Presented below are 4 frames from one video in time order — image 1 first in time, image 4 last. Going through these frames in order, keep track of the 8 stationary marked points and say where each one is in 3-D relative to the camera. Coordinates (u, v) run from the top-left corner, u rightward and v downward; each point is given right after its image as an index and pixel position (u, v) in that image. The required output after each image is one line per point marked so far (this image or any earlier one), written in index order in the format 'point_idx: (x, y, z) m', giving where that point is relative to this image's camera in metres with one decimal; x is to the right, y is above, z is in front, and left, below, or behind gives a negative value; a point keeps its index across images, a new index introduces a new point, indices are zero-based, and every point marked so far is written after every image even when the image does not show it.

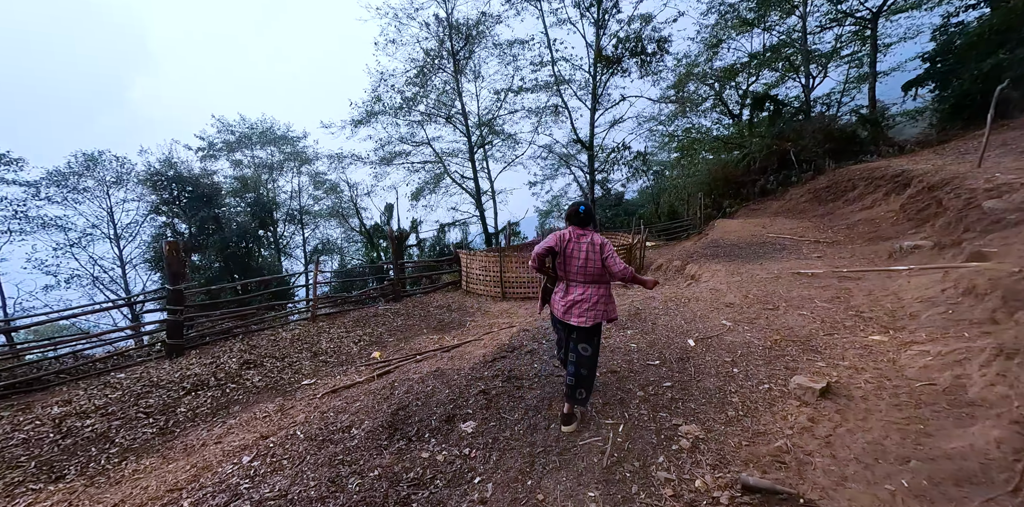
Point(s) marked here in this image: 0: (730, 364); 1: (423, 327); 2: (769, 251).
0: (+1.8, -0.9, +3.4) m
1: (-1.6, -1.3, +7.3) m
2: (+5.7, 0.0, +9.0) m
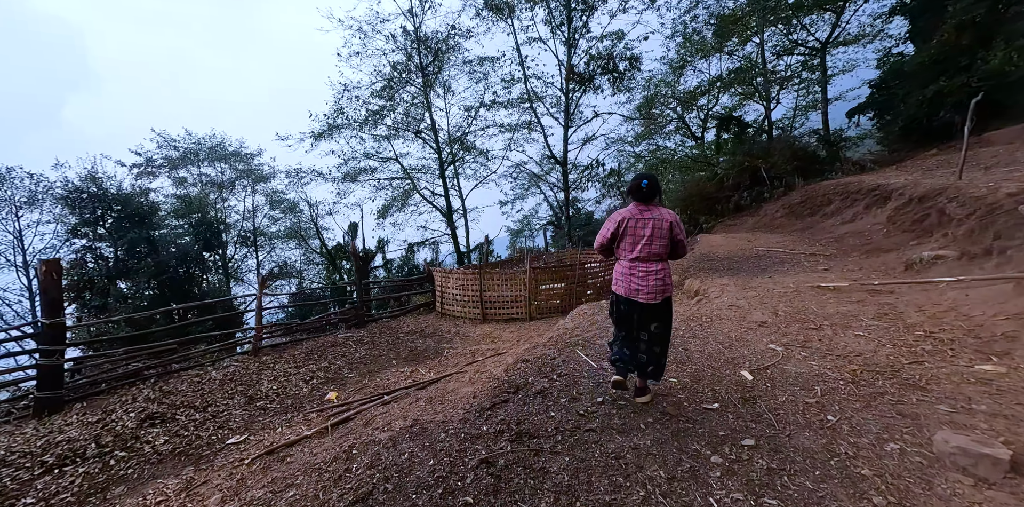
0: (+1.9, -0.9, +2.5) m
1: (-1.8, -1.6, +6.2) m
2: (+5.3, -0.3, +8.5) m
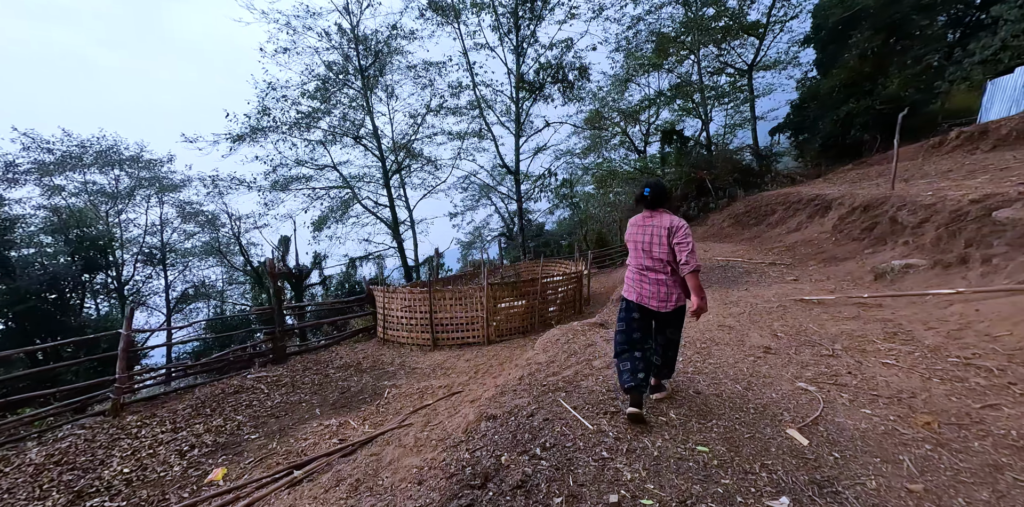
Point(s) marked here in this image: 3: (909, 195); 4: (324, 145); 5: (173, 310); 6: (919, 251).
0: (+1.8, -1.0, +1.7) m
1: (-2.3, -1.8, +4.9) m
2: (+4.4, -0.5, +8.1) m
3: (+9.1, +1.3, +9.4) m
4: (-7.4, +4.3, +16.0) m
5: (-12.9, -2.1, +15.4) m
6: (+6.5, 0.0, +6.5) m
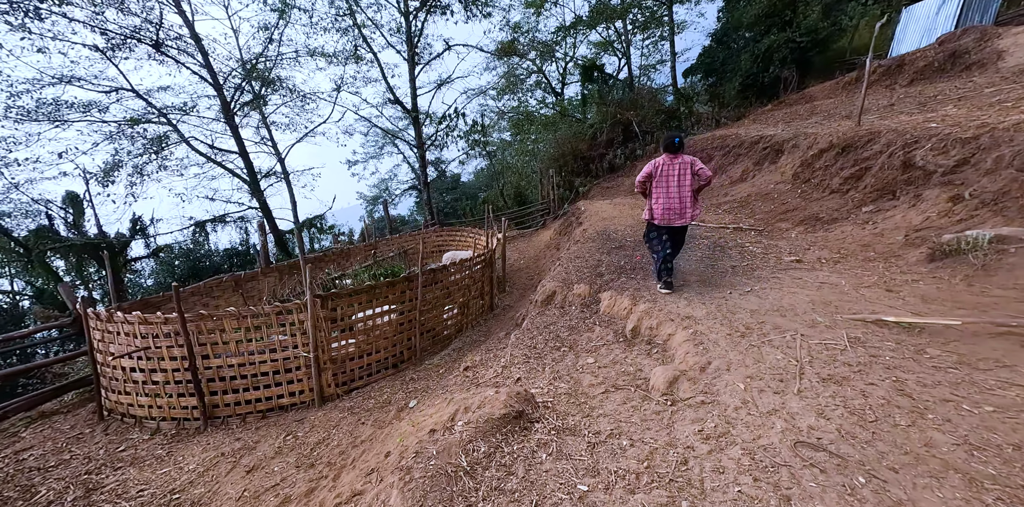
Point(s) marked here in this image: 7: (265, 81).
0: (+1.3, -1.5, -1.3) m
1: (-3.3, -2.1, +1.1) m
2: (+2.6, 0.0, +5.4) m
3: (+6.9, +2.2, +7.3) m
4: (-10.7, +5.0, +10.2) m
5: (-15.8, -1.8, +9.4) m
6: (+4.9, +0.4, +4.1) m
7: (-9.9, +6.7, +15.9) m
